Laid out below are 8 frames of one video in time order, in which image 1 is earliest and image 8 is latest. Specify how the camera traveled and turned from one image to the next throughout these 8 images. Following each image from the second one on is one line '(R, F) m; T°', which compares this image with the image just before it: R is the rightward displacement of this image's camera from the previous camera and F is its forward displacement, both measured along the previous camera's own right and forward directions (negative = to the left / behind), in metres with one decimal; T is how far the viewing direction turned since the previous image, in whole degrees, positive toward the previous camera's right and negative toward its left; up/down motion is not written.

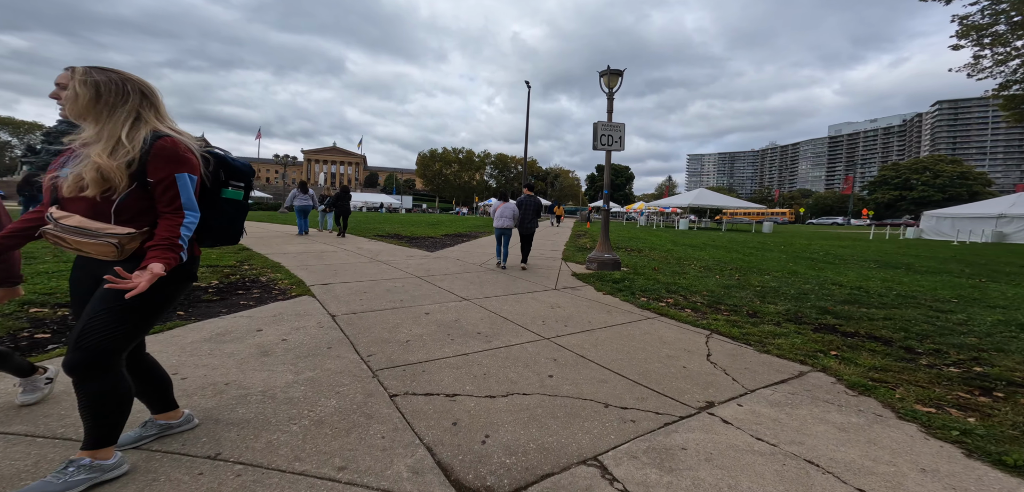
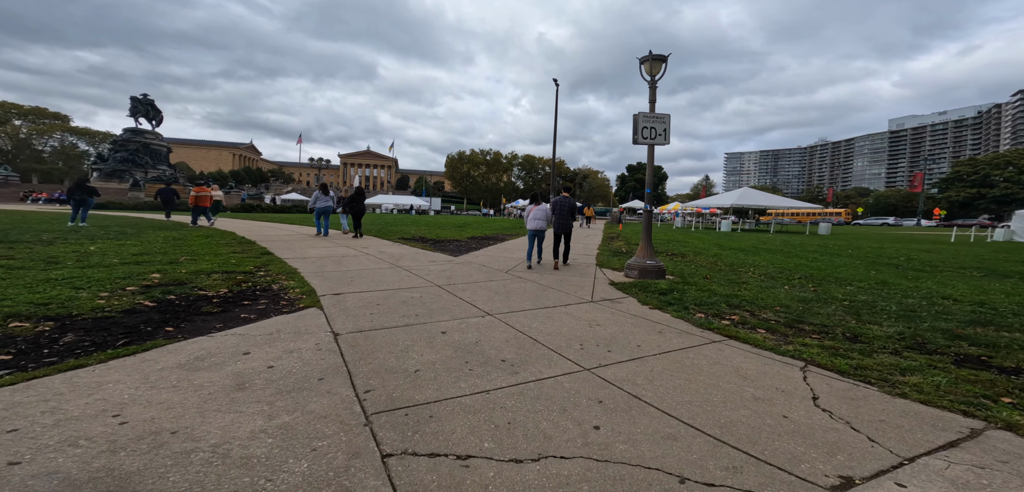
(0.0, +0.7) m; -4°
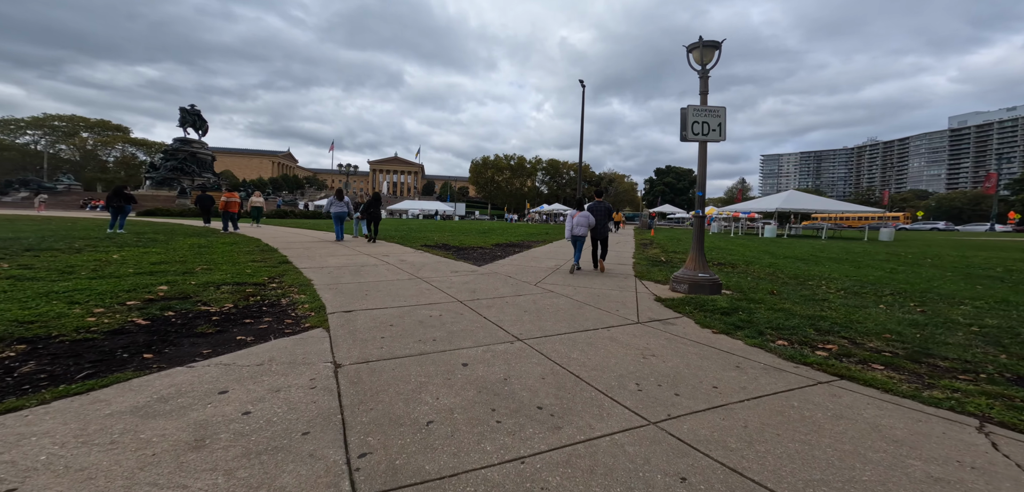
(-0.1, +0.7) m; -4°
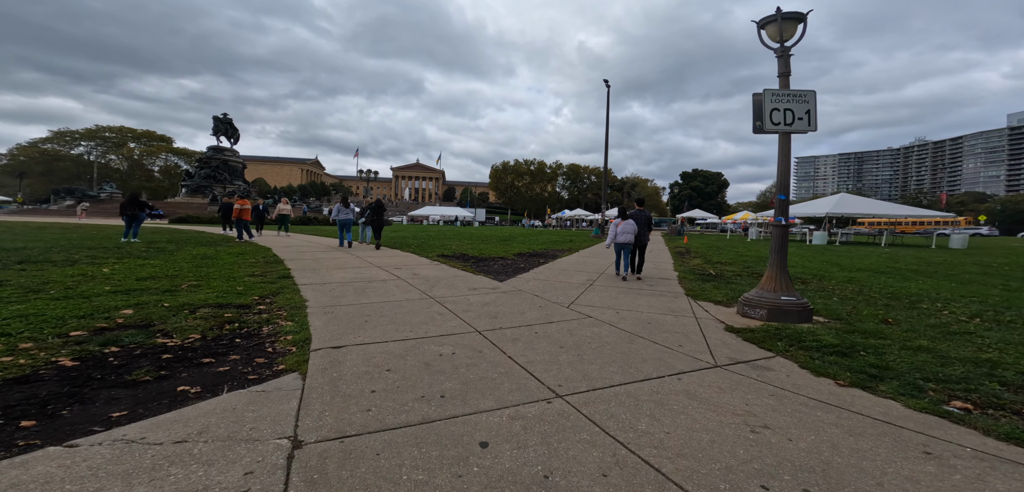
(-0.1, +1.1) m; -3°
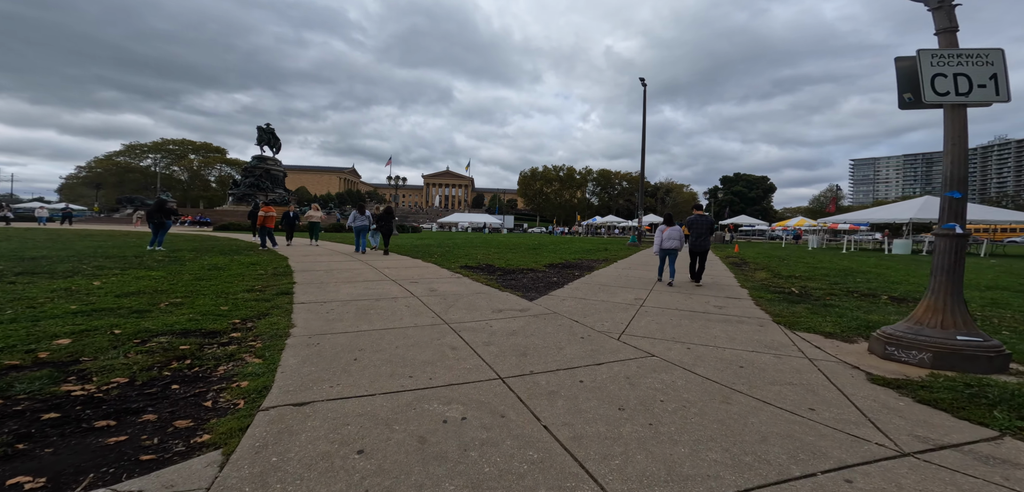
(-0.1, +1.3) m; -4°
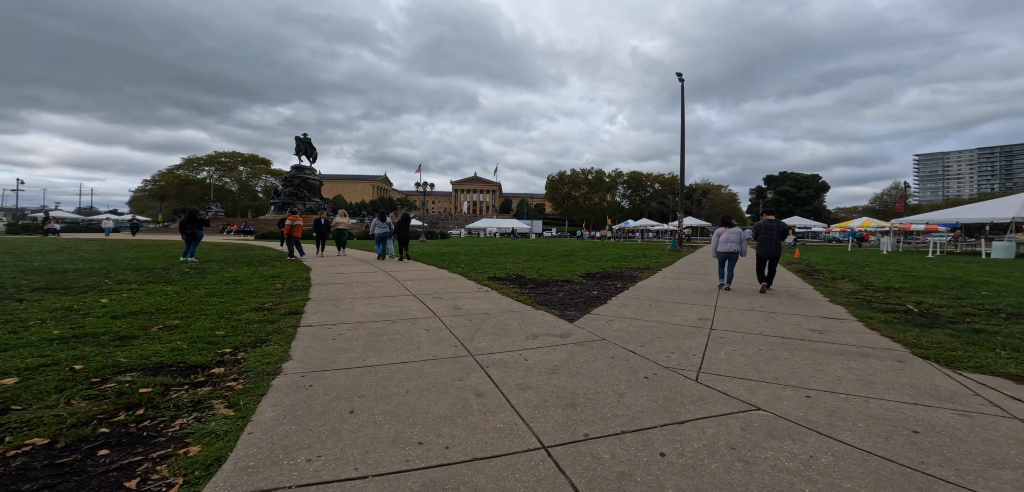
(-0.1, +1.0) m; -4°
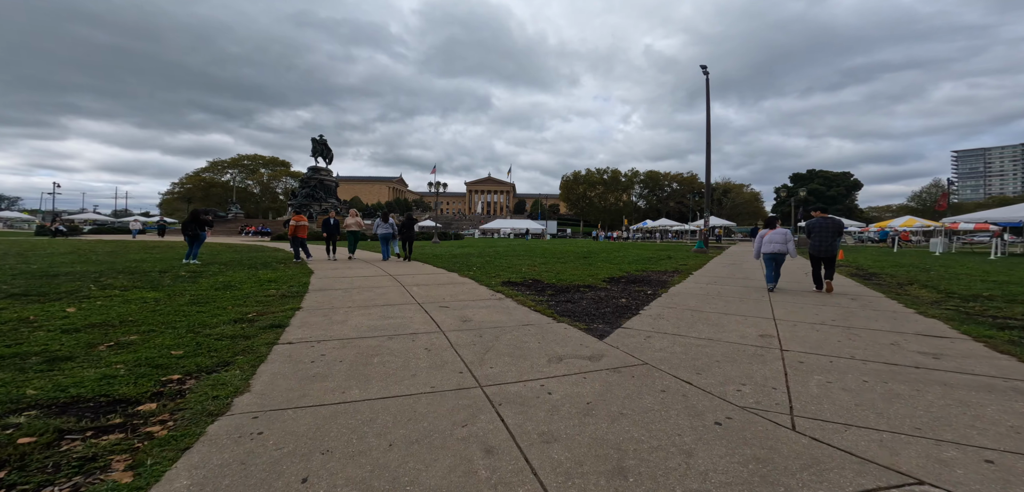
(-0.1, +0.9) m; -2°
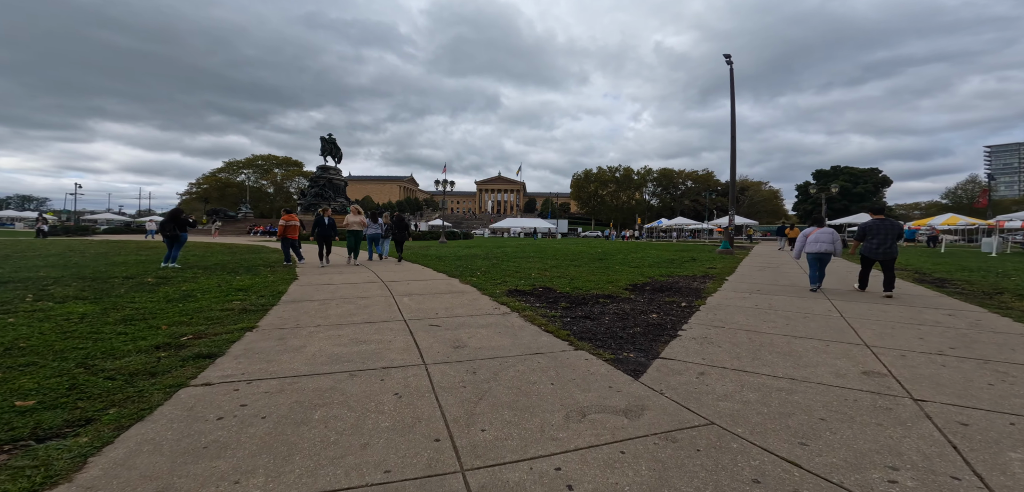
(+0.1, +1.3) m; -1°
